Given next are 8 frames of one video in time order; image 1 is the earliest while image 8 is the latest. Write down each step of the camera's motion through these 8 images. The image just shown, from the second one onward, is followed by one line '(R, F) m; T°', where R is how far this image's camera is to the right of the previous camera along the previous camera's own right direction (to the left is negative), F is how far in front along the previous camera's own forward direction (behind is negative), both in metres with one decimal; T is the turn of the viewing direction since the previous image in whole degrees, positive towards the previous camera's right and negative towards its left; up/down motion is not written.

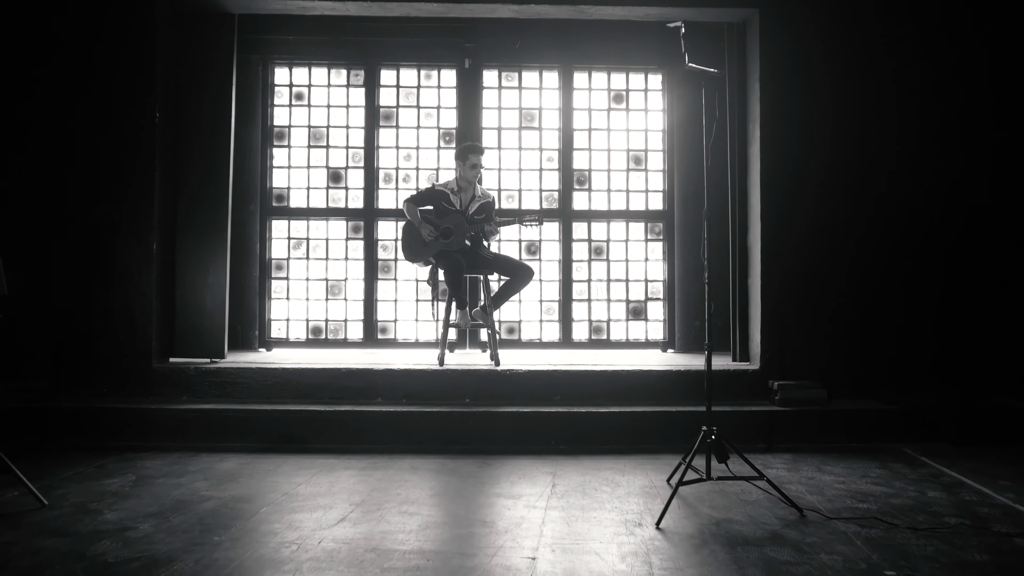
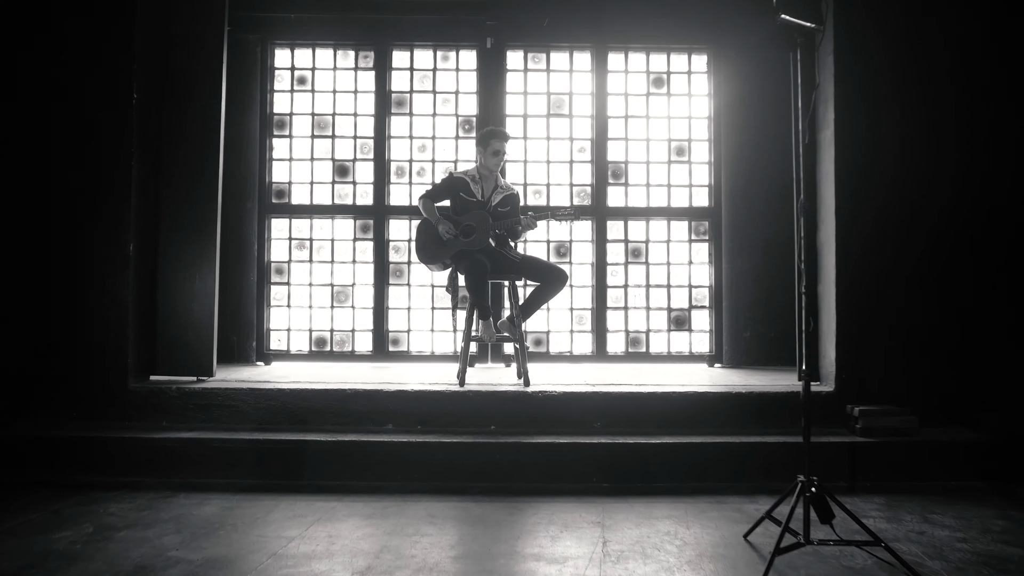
(-0.1, +0.6) m; -1°
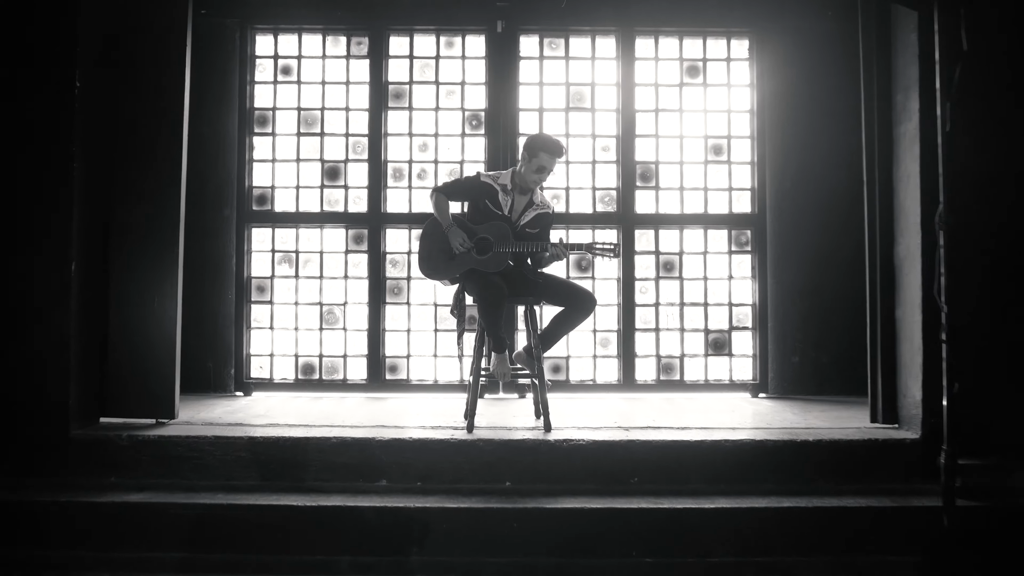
(-0.1, +0.6) m; 0°
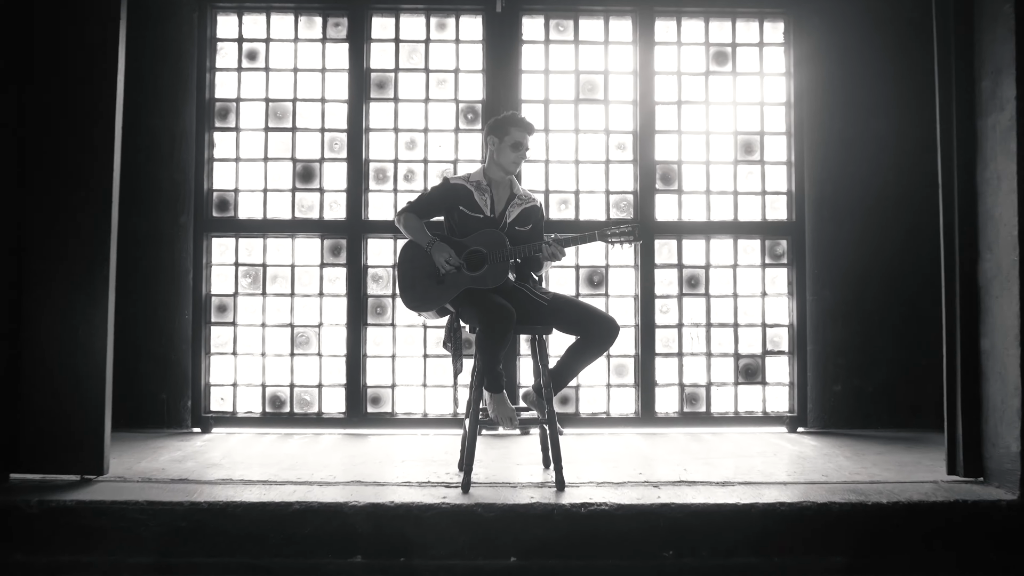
(0.0, +0.6) m; +1°
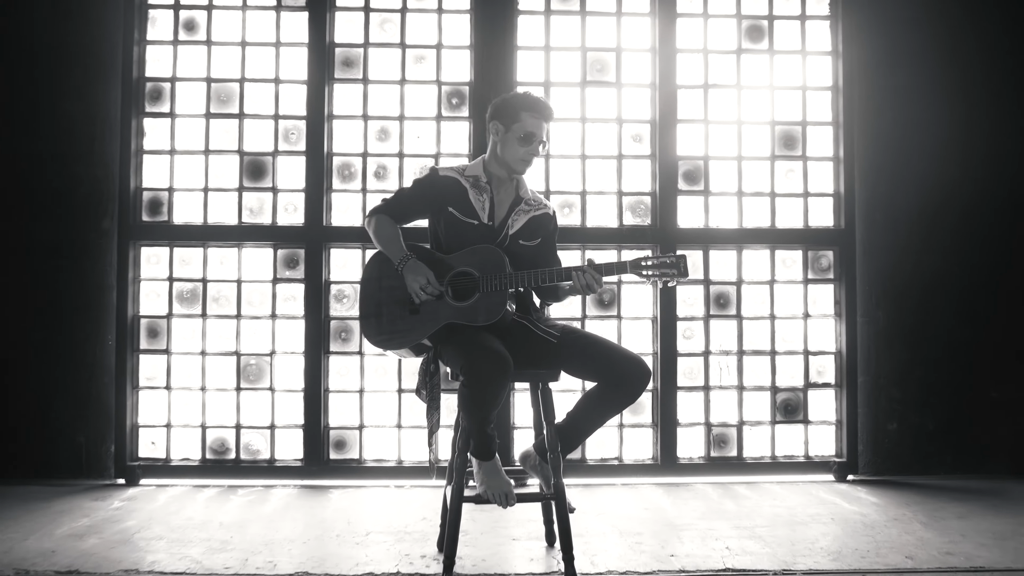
(0.0, +0.6) m; +1°
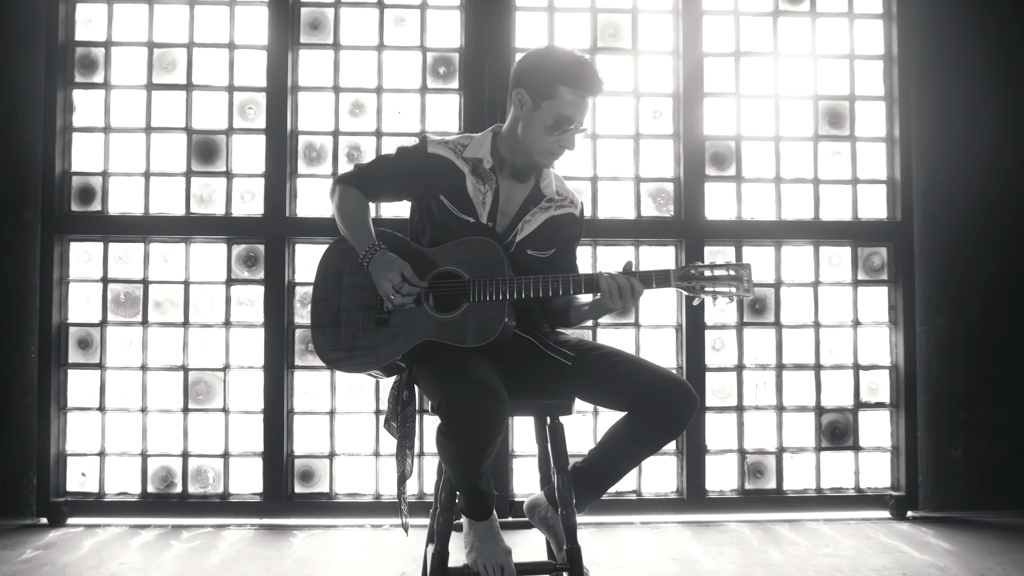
(0.0, +0.5) m; 0°
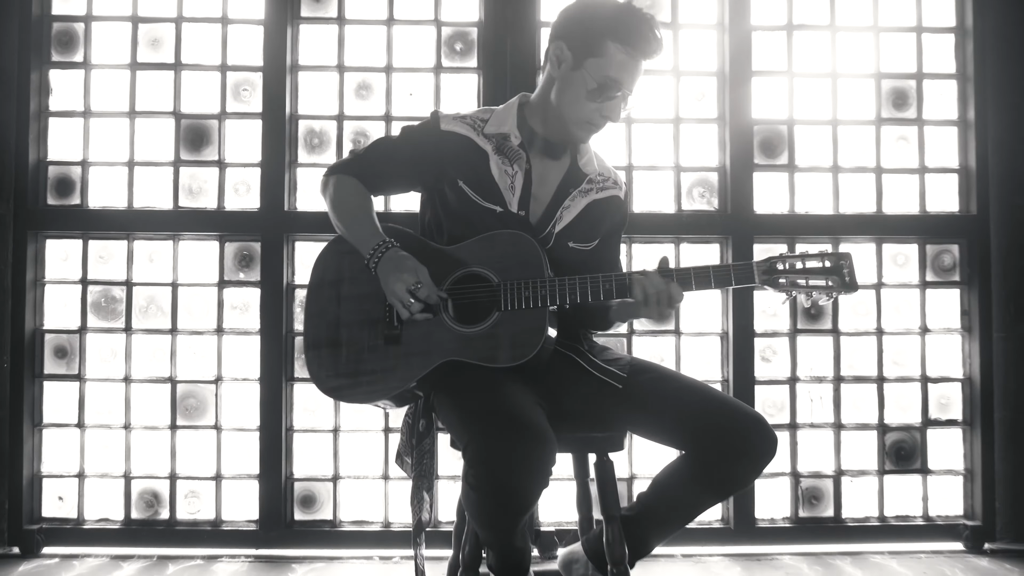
(0.0, +0.3) m; -1°
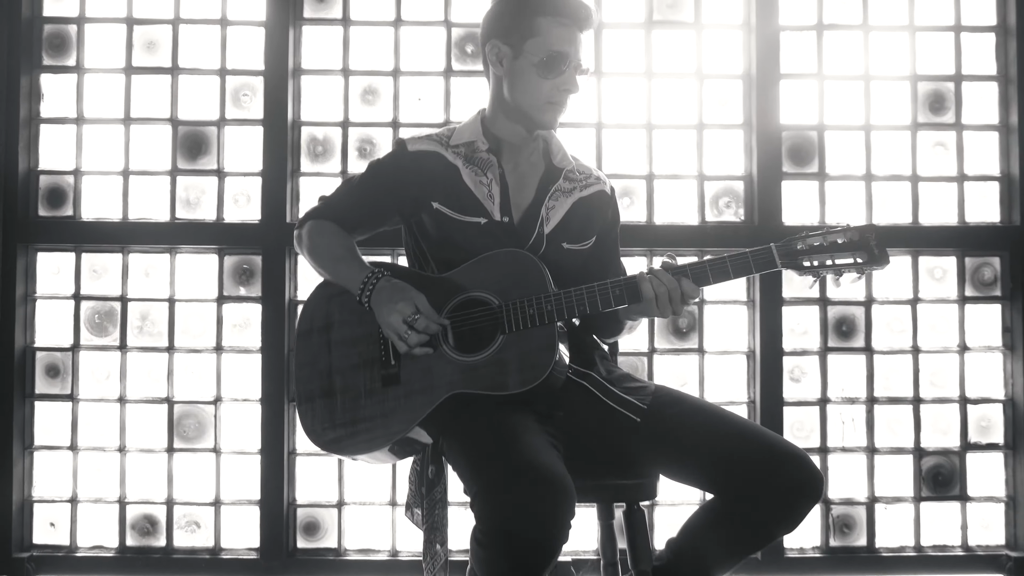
(0.0, +0.1) m; -1°
